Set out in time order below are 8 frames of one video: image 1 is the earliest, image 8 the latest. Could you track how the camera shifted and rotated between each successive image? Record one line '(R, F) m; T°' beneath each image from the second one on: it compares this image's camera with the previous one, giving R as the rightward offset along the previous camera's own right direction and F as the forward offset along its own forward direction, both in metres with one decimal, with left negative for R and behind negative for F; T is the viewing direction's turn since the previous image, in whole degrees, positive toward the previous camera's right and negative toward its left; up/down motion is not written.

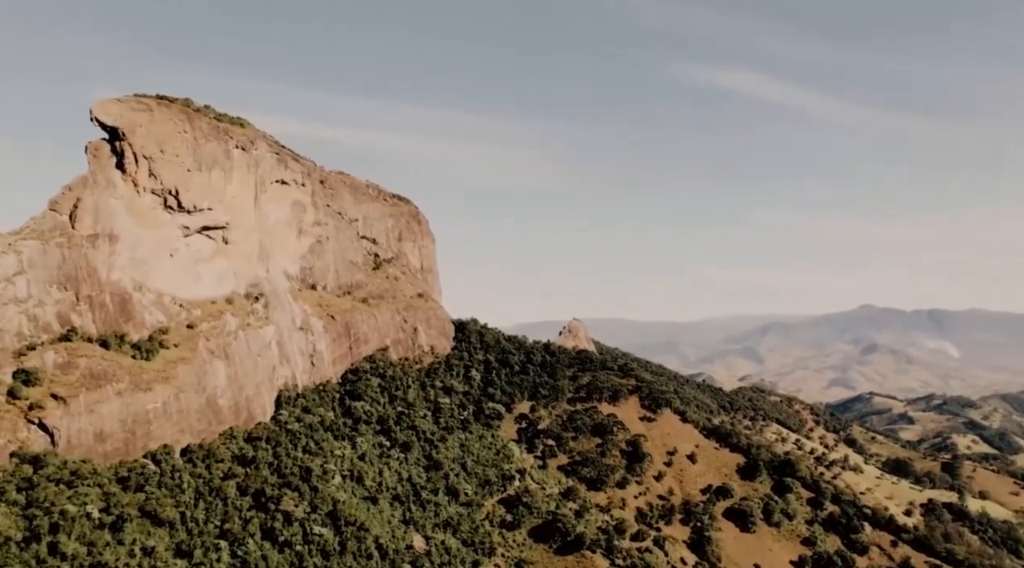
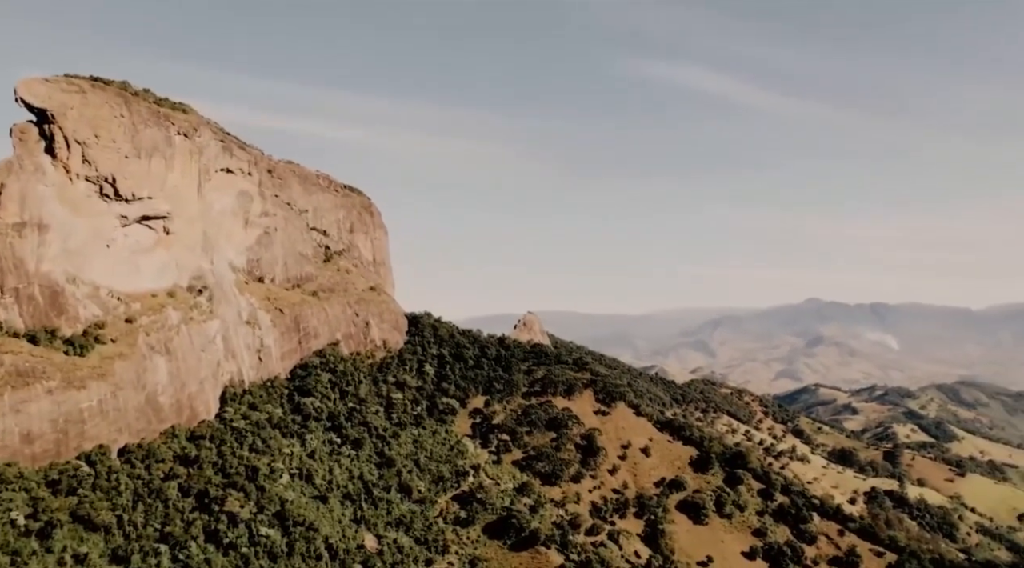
(0.0, +1.9) m; +3°
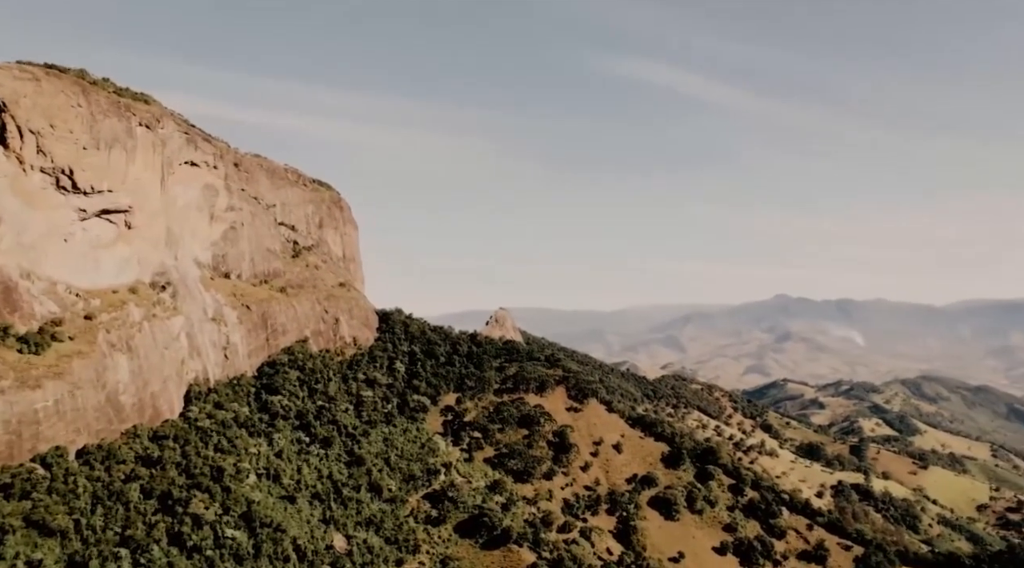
(0.0, +1.2) m; +2°
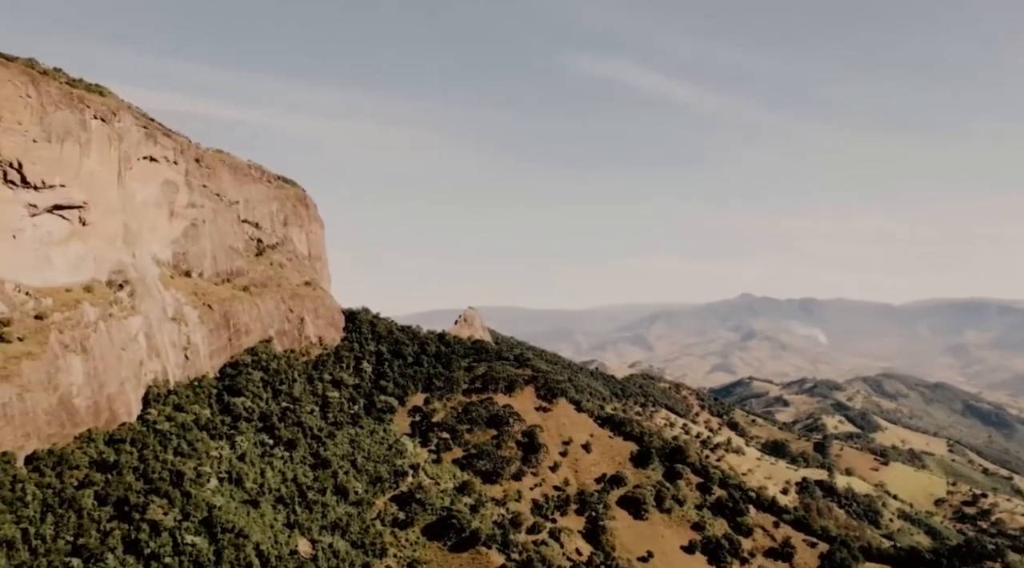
(0.0, +1.5) m; +2°
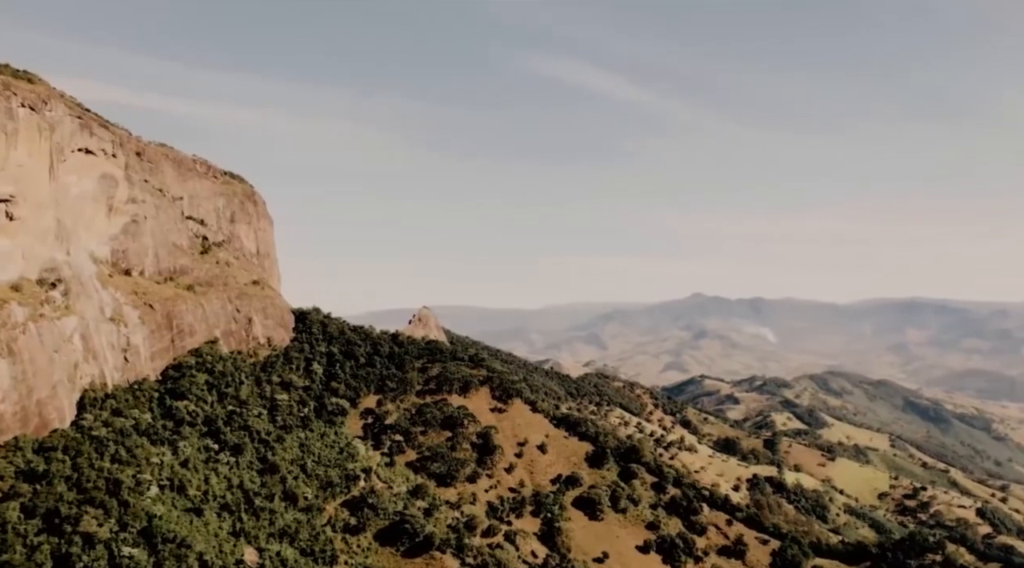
(0.0, +2.2) m; +3°
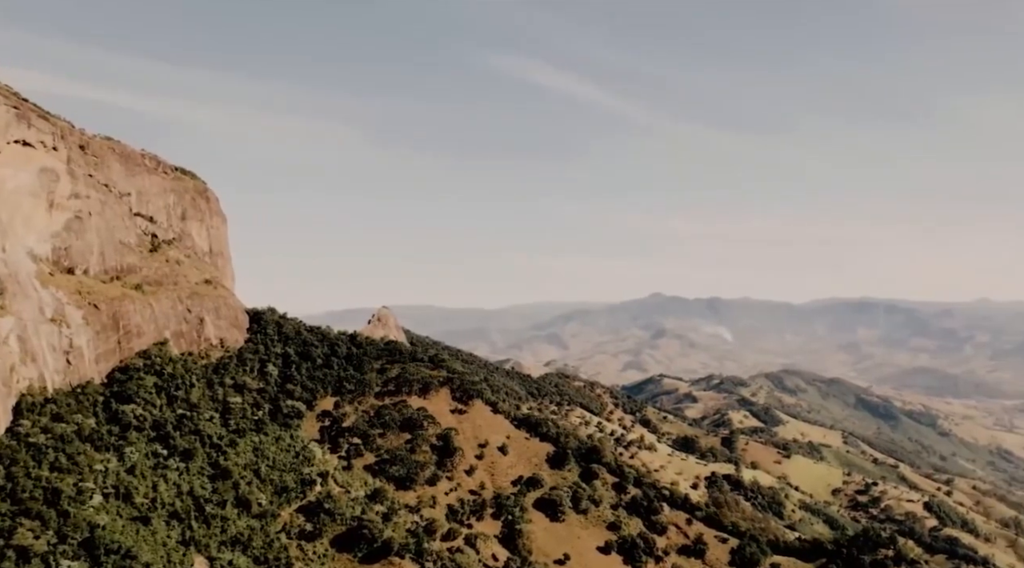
(0.0, +2.1) m; +3°
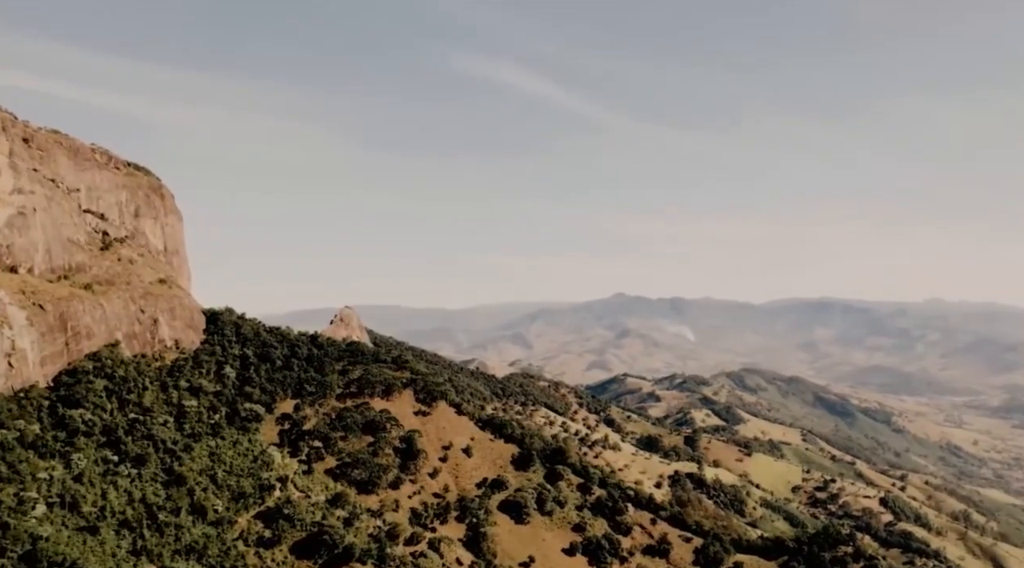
(0.0, +2.0) m; +2°
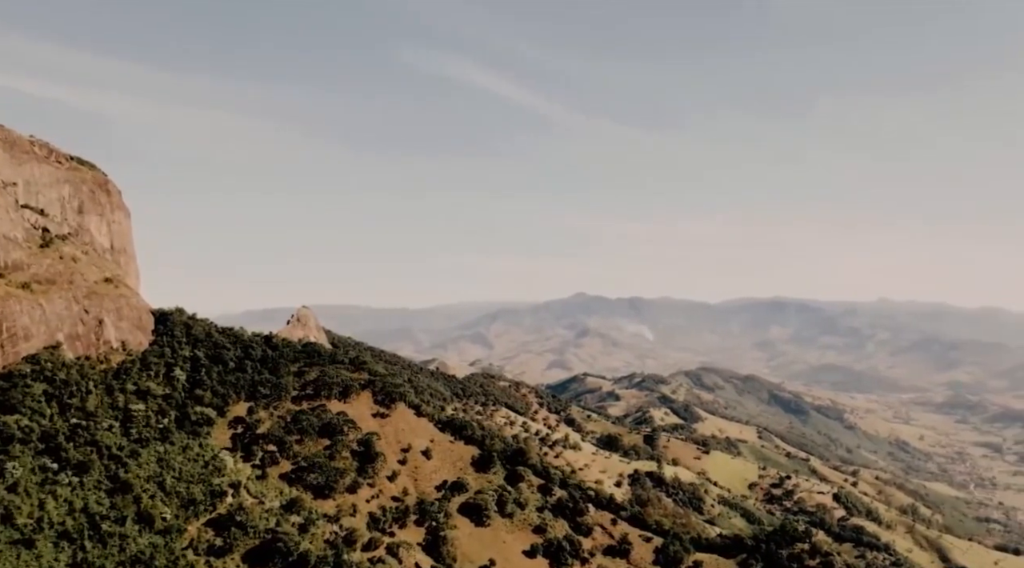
(0.0, +2.4) m; +3°
